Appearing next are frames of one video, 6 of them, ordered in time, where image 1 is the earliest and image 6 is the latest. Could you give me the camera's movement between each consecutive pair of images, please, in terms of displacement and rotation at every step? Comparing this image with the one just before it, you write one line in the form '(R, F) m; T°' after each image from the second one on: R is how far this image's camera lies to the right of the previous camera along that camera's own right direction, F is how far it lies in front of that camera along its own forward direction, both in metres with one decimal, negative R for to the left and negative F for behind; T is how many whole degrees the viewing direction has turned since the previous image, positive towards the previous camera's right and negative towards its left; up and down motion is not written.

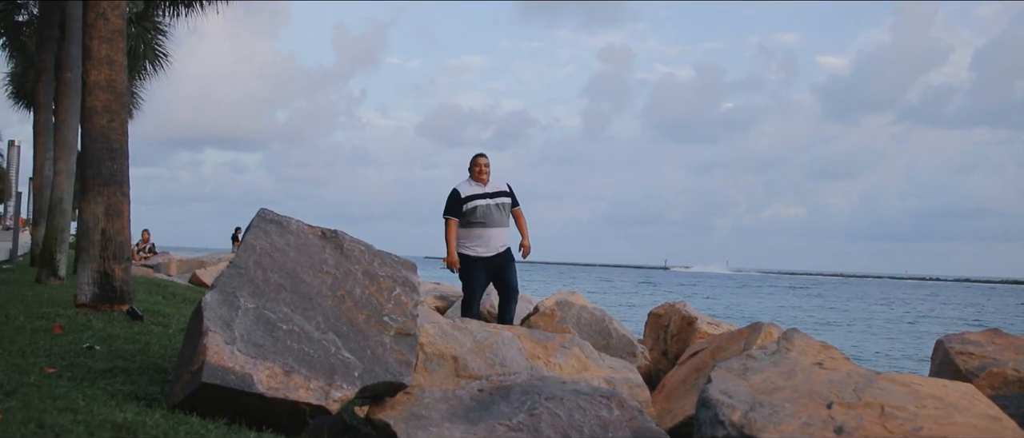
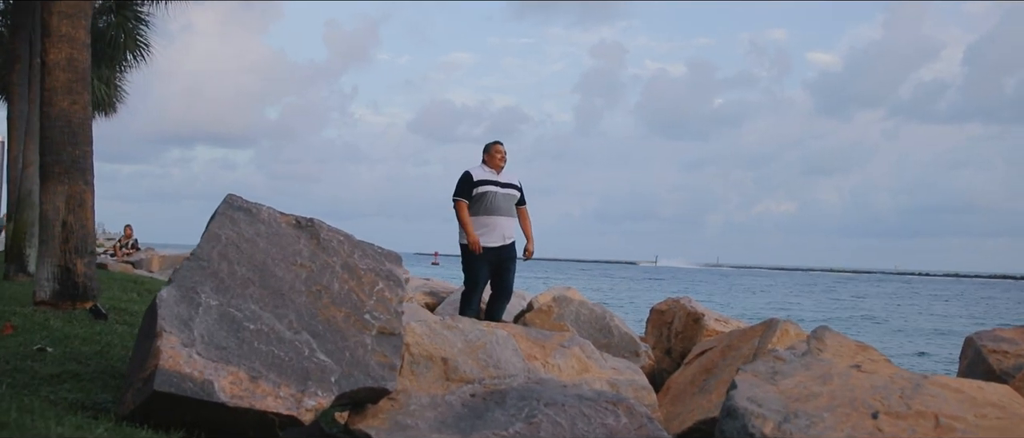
(0.0, +0.6) m; 0°
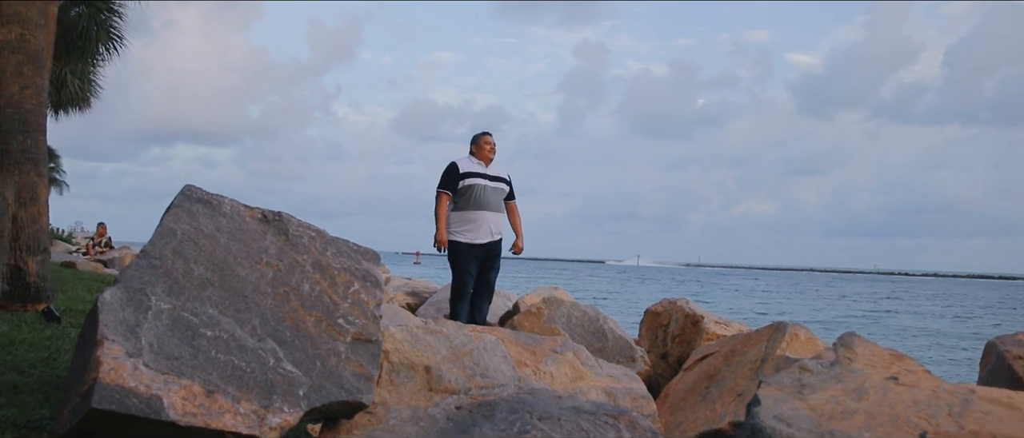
(0.0, +0.6) m; +1°
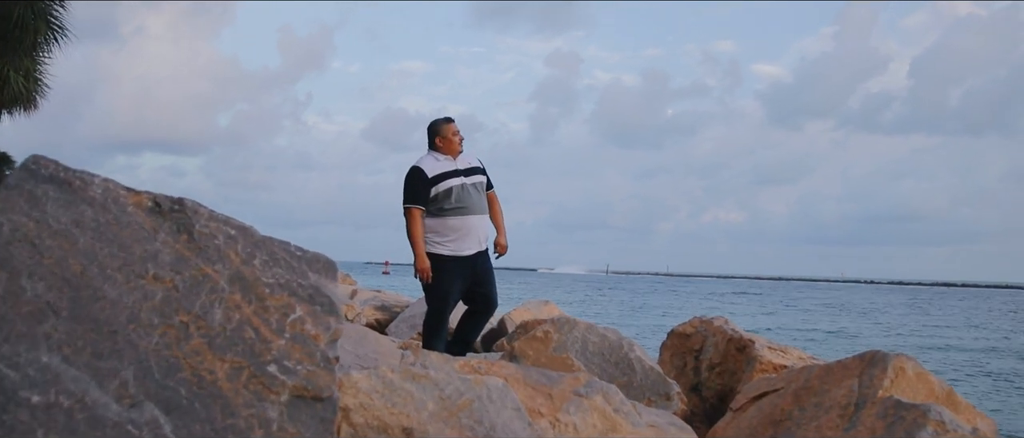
(-0.2, +1.8) m; +2°
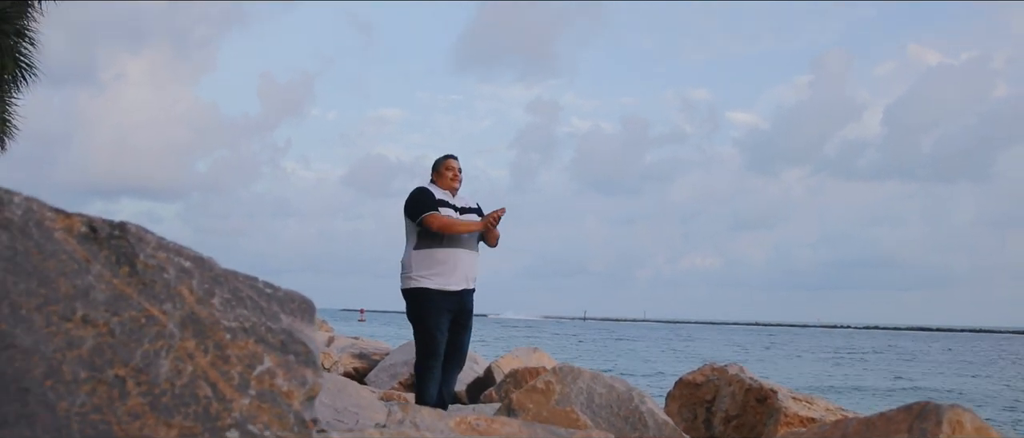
(-0.1, +0.6) m; +1°
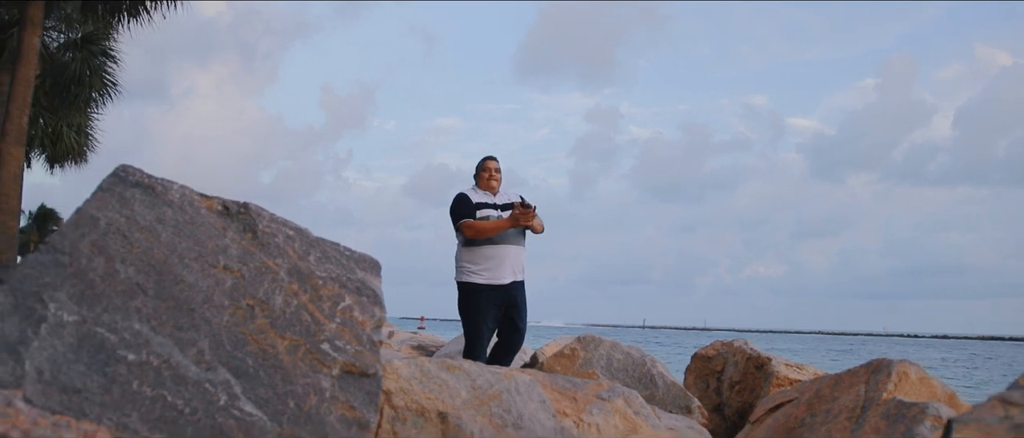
(+0.2, -1.1) m; -4°
